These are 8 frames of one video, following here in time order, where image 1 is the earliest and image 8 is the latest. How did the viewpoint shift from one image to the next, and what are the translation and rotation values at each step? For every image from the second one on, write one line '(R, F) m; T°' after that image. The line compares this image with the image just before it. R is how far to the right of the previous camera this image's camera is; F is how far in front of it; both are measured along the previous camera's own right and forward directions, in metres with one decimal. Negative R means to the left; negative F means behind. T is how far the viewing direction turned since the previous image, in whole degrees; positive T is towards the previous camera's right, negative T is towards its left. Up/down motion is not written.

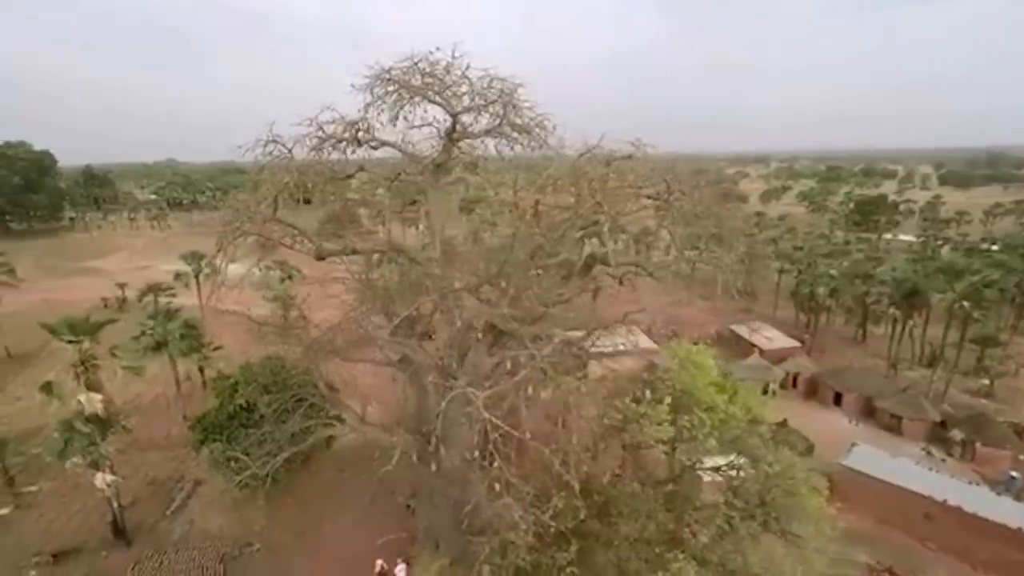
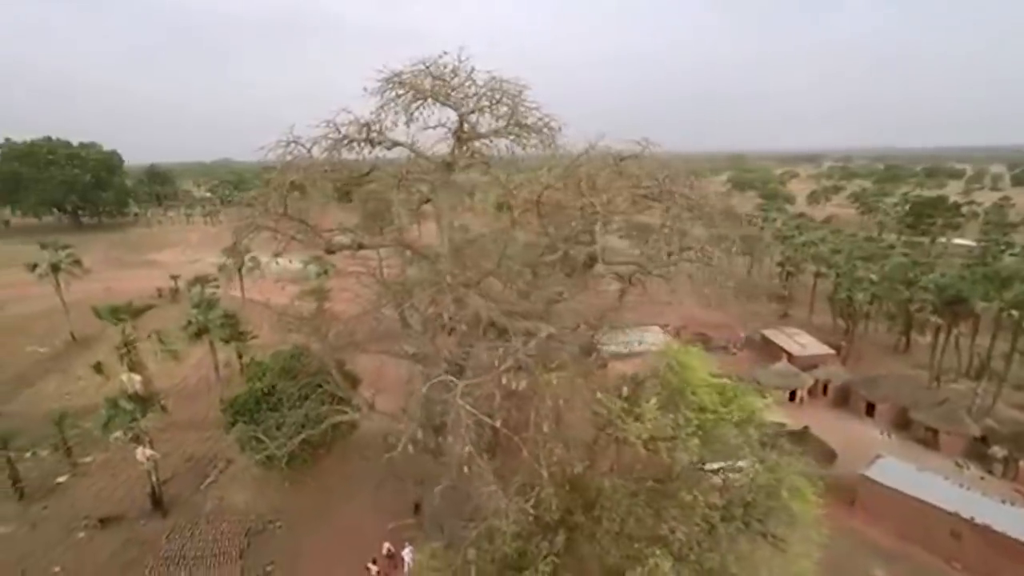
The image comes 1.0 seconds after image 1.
(+1.3, -0.6) m; -5°
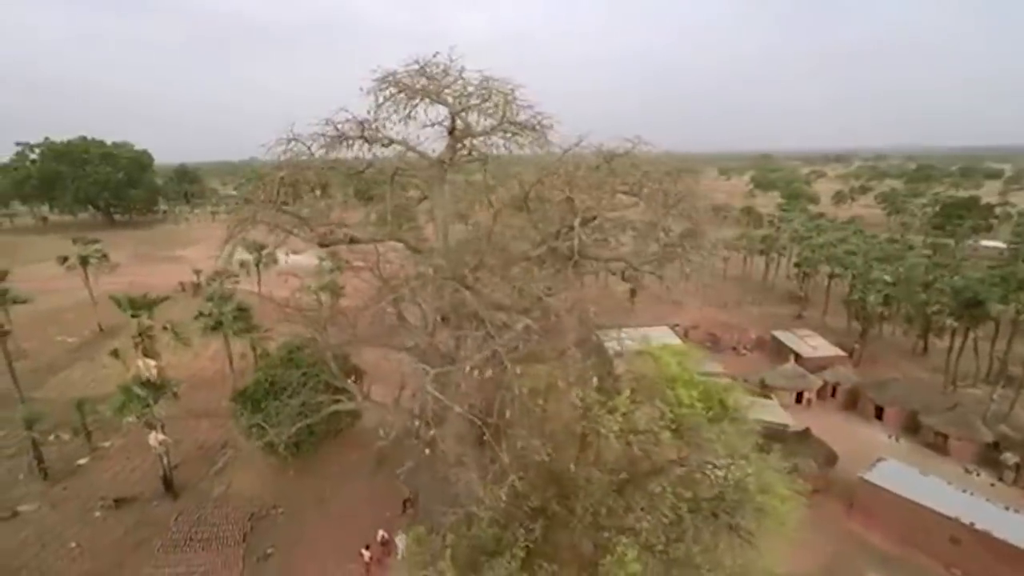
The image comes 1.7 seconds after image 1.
(+1.1, -0.4) m; -3°
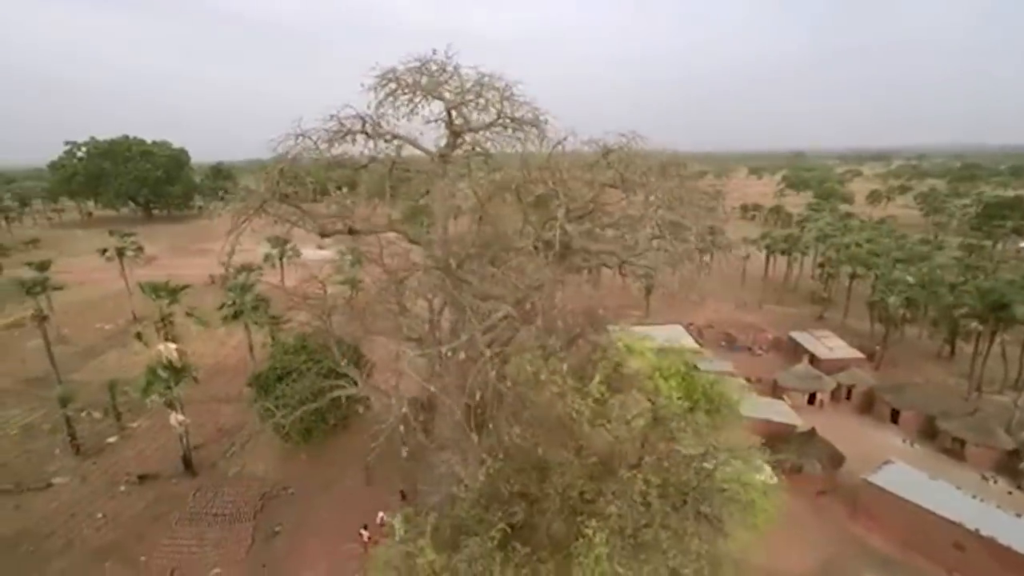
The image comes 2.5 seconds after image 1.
(+1.2, -0.4) m; -4°
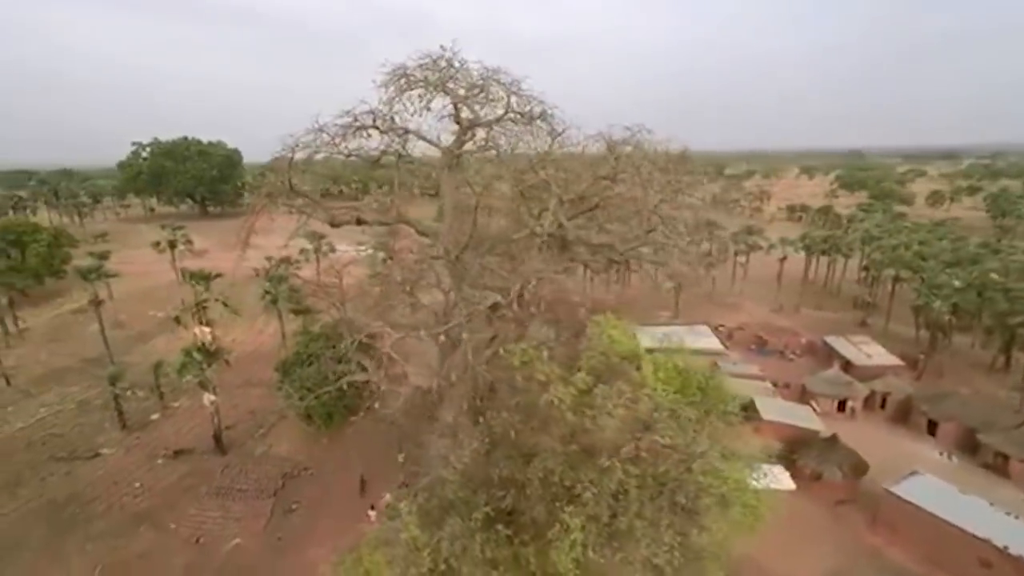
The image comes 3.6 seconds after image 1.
(+1.6, -0.3) m; -6°
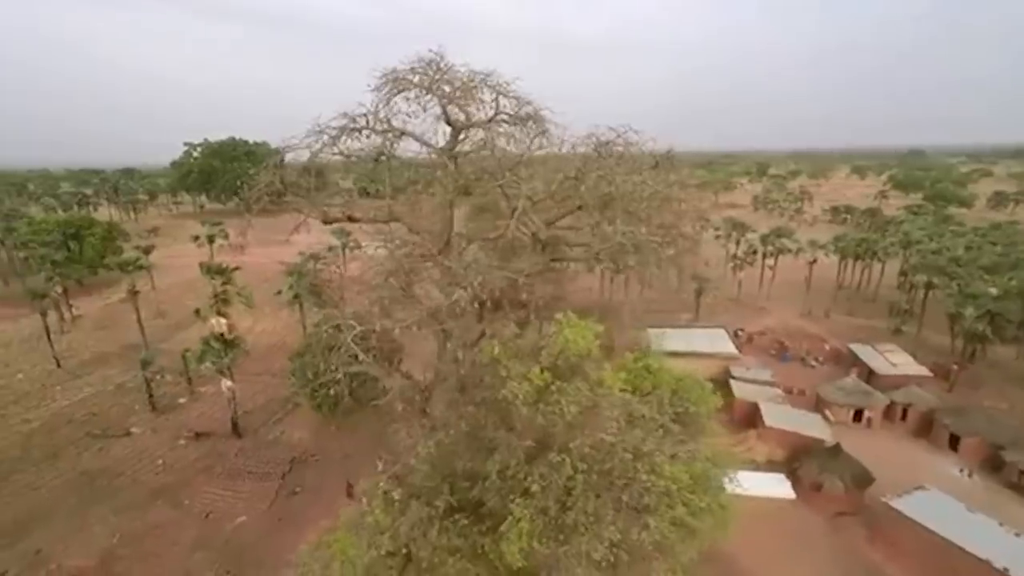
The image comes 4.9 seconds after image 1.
(+2.2, -0.3) m; -6°
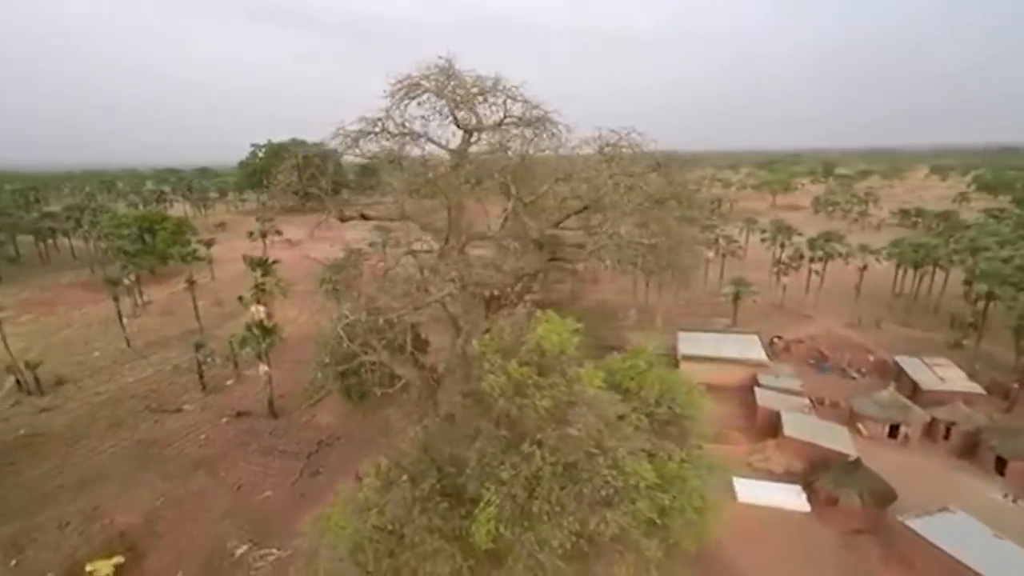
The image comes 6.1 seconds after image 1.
(+2.4, -0.2) m; -8°
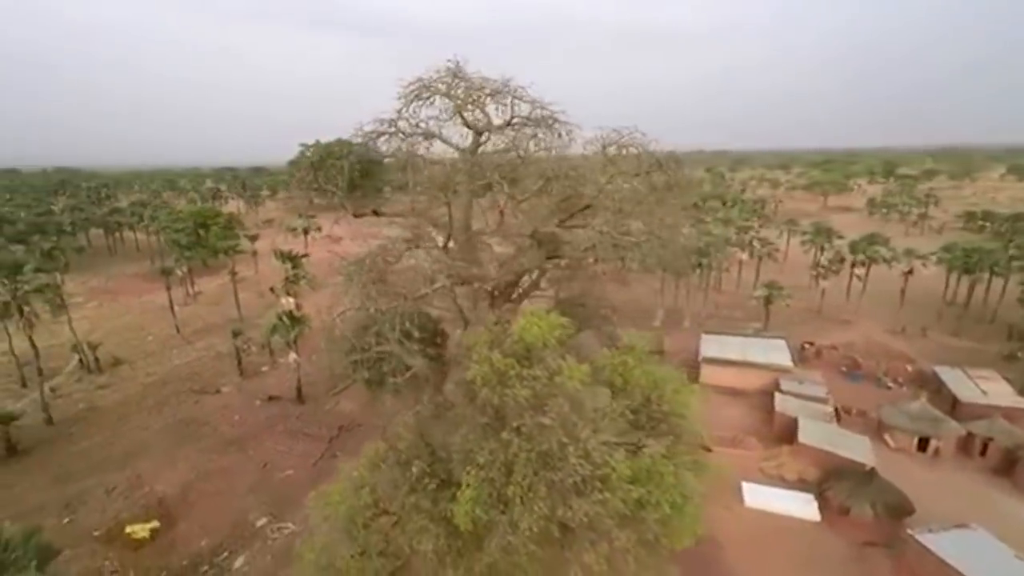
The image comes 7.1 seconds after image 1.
(+2.2, -0.1) m; -7°
